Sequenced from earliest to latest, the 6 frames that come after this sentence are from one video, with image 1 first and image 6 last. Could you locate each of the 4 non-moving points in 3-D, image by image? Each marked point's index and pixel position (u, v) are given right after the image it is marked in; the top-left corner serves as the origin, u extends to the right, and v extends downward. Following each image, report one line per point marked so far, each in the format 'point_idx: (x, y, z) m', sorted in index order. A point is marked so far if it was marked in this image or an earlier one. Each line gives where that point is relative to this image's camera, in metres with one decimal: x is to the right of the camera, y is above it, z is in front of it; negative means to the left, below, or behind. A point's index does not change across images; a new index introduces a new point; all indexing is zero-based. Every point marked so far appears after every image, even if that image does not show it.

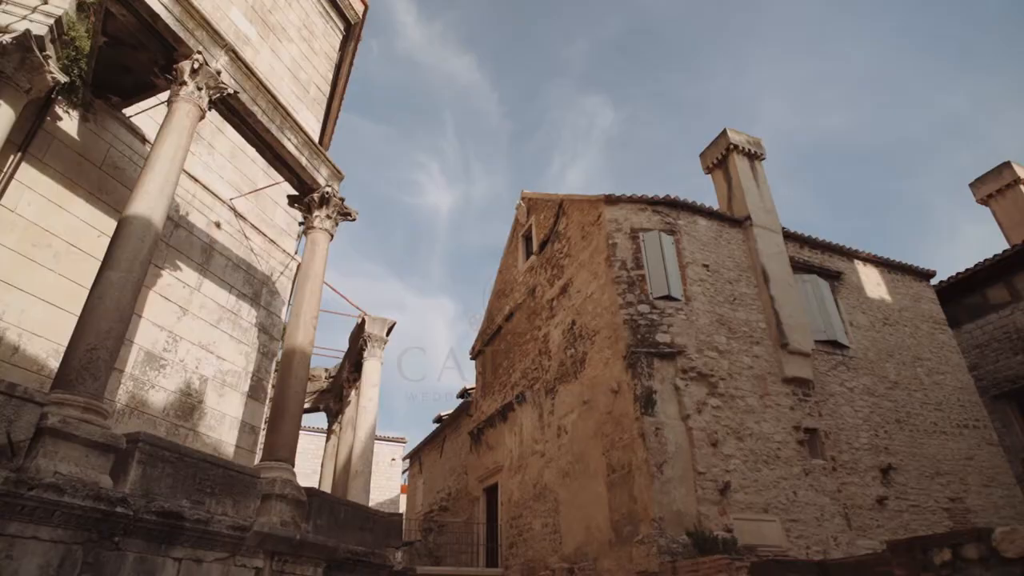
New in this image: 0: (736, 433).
0: (+2.7, -1.8, +7.2) m
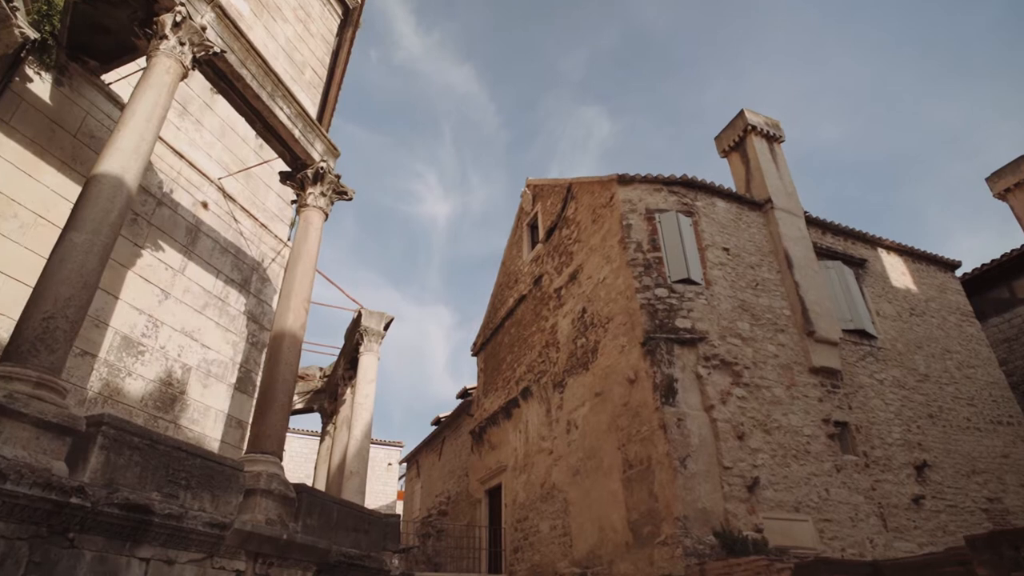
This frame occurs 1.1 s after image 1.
0: (+2.8, -1.5, +6.6) m
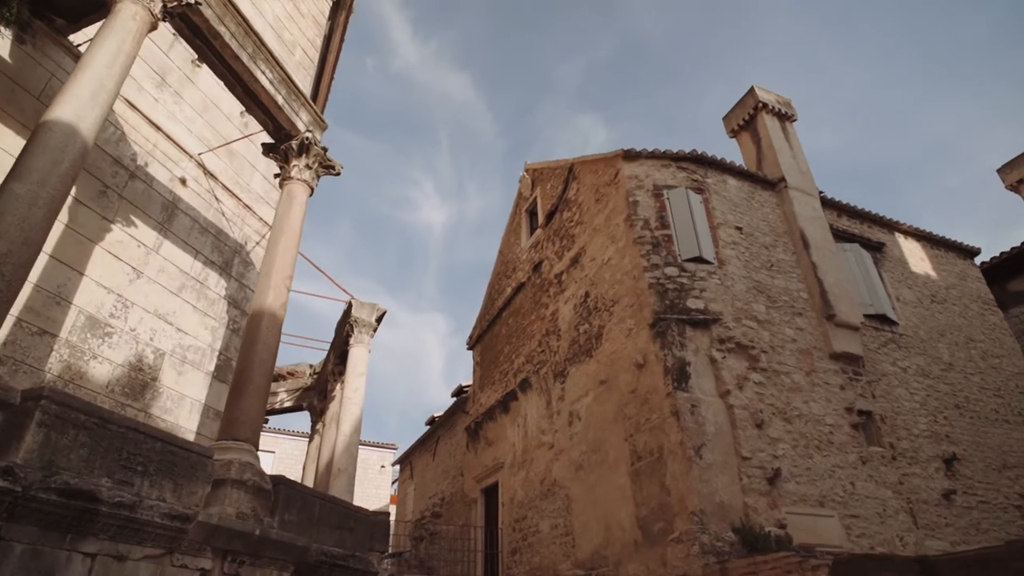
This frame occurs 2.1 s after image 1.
0: (+2.8, -1.3, +6.1) m
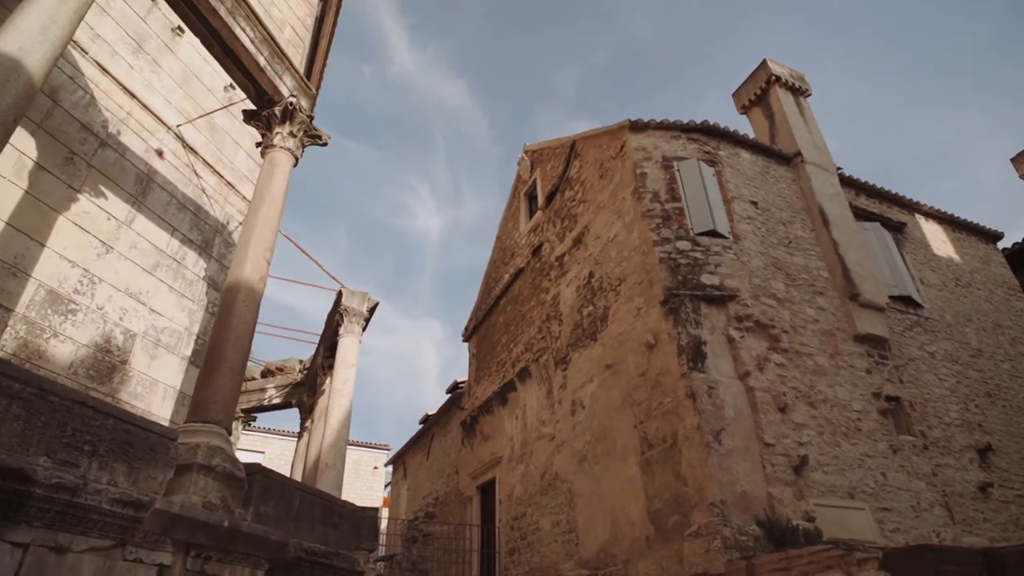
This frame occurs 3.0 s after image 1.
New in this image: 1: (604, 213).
0: (+2.8, -1.0, +5.6) m
1: (+1.2, +0.9, +7.4) m
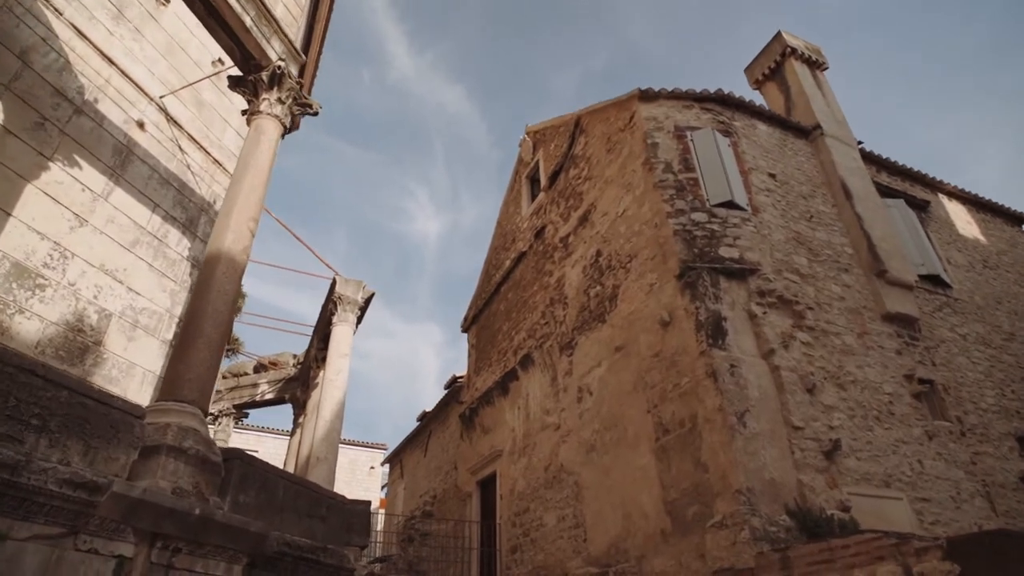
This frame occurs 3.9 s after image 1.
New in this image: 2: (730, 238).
0: (+2.8, -0.8, +5.2) m
1: (+1.2, +1.2, +6.9) m
2: (+2.1, +0.5, +5.7) m
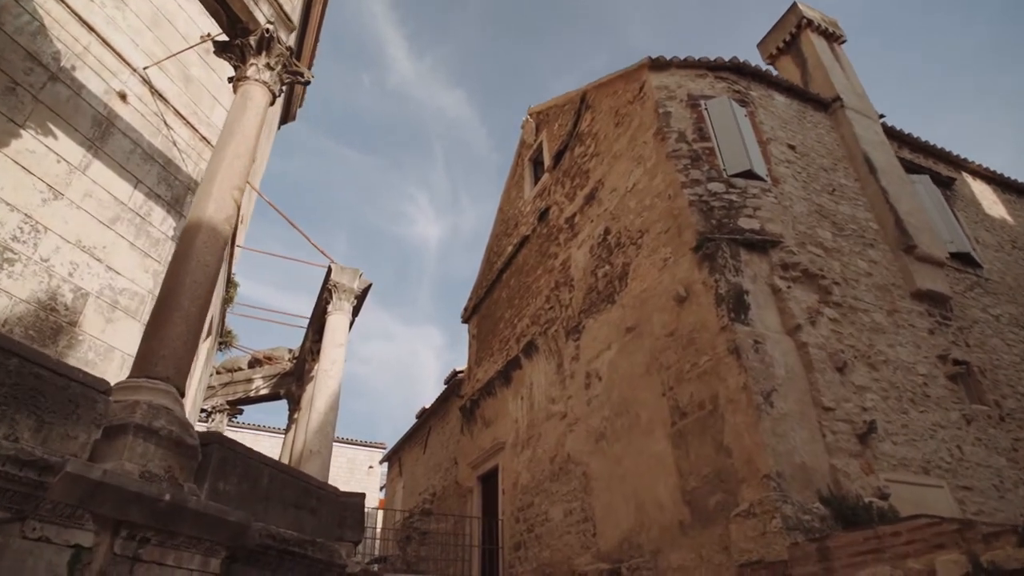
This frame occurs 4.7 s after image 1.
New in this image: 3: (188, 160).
0: (+2.9, -0.6, +4.8) m
1: (+1.2, +1.4, +6.6) m
2: (+2.1, +0.7, +5.3) m
3: (-4.1, +1.6, +7.4) m
